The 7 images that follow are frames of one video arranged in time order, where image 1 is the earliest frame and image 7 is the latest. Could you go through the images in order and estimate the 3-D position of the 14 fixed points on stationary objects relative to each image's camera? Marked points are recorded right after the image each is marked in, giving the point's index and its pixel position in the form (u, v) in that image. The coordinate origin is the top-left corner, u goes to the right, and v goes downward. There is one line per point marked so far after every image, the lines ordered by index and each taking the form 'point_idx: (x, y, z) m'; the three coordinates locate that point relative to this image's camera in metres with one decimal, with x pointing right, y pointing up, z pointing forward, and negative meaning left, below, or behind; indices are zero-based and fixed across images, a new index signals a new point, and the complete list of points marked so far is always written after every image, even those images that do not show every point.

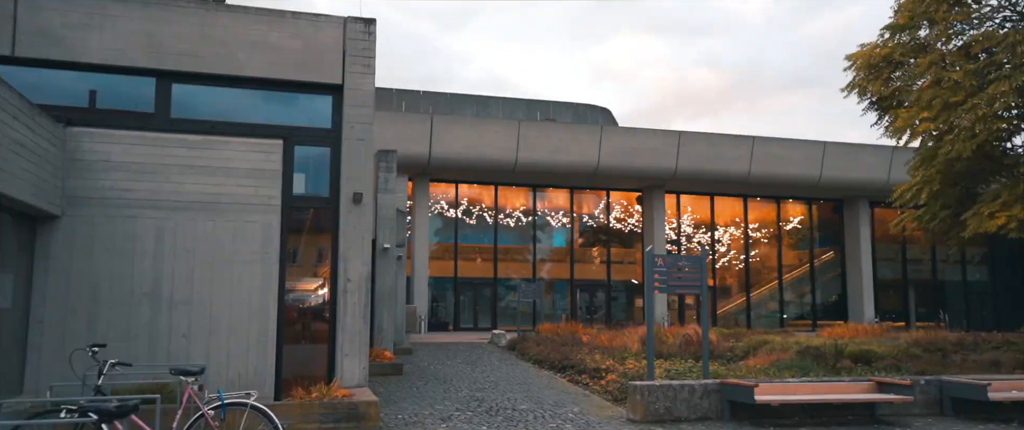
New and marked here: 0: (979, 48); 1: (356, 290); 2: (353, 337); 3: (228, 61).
0: (+8.1, +2.9, +12.7) m
1: (-2.0, -1.0, +9.4) m
2: (-2.0, -1.5, +9.2) m
3: (-3.7, +1.9, +10.2) m
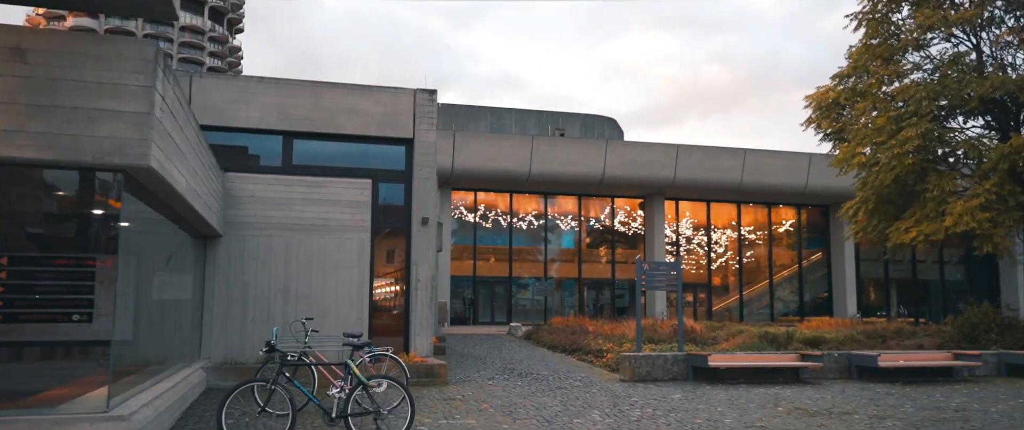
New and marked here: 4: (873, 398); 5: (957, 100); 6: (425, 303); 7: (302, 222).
0: (+8.5, +2.6, +16.1) m
1: (-1.6, -1.3, +12.9) m
2: (-1.5, -1.8, +12.8) m
3: (-3.2, +1.6, +13.7) m
4: (+5.1, -2.6, +10.3) m
5: (+9.4, +2.4, +15.6) m
6: (-1.5, -1.6, +12.9) m
7: (-3.5, -0.1, +12.3) m
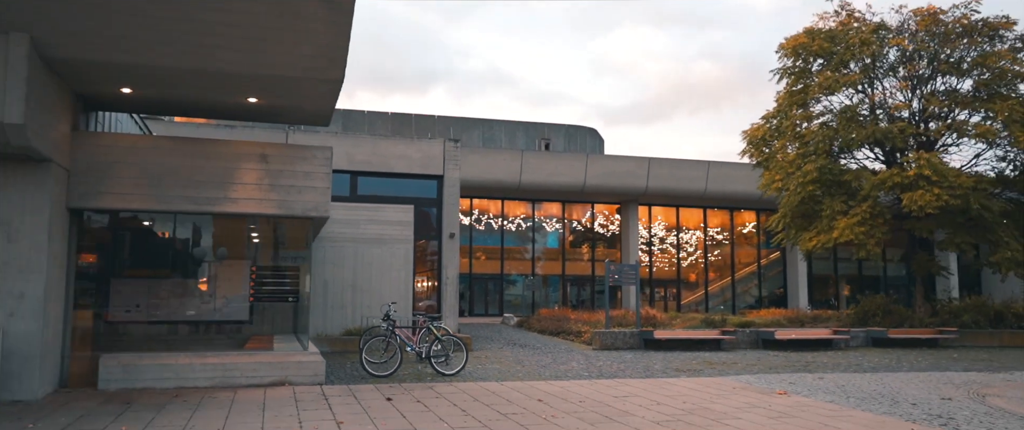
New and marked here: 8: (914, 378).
0: (+8.5, +2.2, +21.2) m
1: (-1.5, -1.7, +17.8) m
2: (-1.5, -2.2, +17.6) m
3: (-3.2, +1.2, +18.6) m
4: (+5.3, -3.0, +15.3) m
5: (+9.5, +2.0, +20.7) m
6: (-1.5, -1.9, +17.7) m
7: (-3.4, -0.5, +17.1) m
8: (+6.6, -2.6, +11.9) m
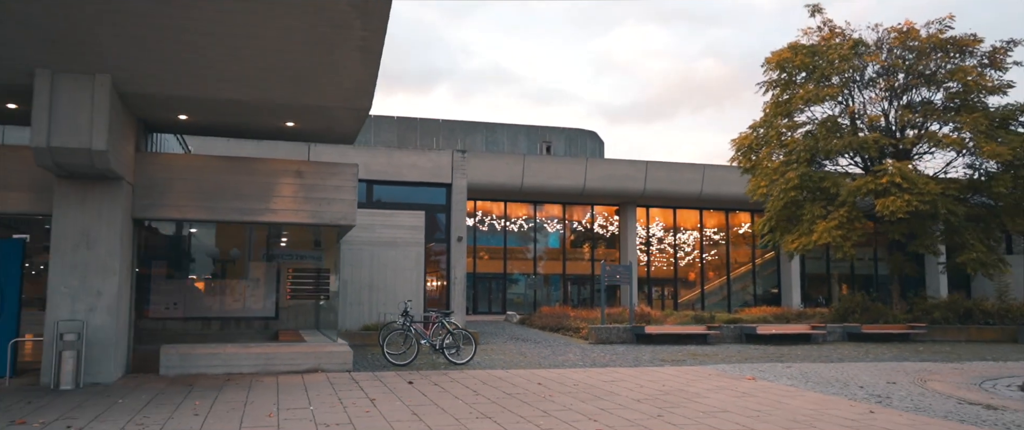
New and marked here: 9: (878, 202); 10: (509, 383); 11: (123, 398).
0: (+8.6, +2.1, +22.7) m
1: (-1.4, -1.8, +19.3) m
2: (-1.4, -2.3, +19.2) m
3: (-3.1, +1.1, +20.1) m
4: (+5.3, -3.1, +16.8) m
5: (+9.5, +1.9, +22.2) m
6: (-1.4, -2.1, +19.3) m
7: (-3.3, -0.6, +18.7) m
8: (+6.7, -2.8, +13.5) m
9: (+10.0, +0.3, +20.0) m
10: (-0.1, -2.6, +11.3) m
11: (-4.8, -2.3, +9.1) m
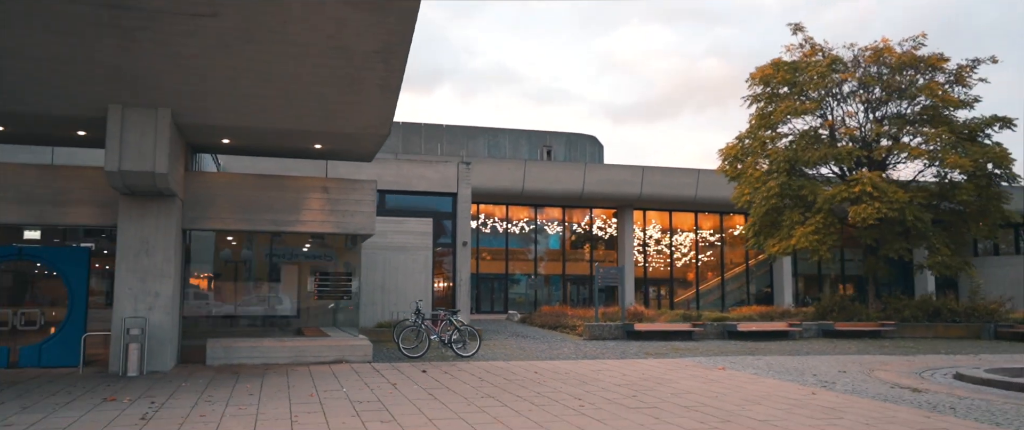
0: (+8.7, +1.9, +24.4) m
1: (-1.4, -2.0, +21.0) m
2: (-1.4, -2.5, +20.9) m
3: (-3.1, +0.9, +21.8) m
4: (+5.4, -3.3, +18.5) m
5: (+9.6, +1.7, +23.9) m
6: (-1.4, -2.3, +21.0) m
7: (-3.3, -0.8, +20.4) m
8: (+6.7, -2.9, +15.1) m
9: (+10.0, +0.2, +21.6) m
10: (-0.1, -2.8, +13.0) m
11: (-4.8, -2.5, +10.8) m
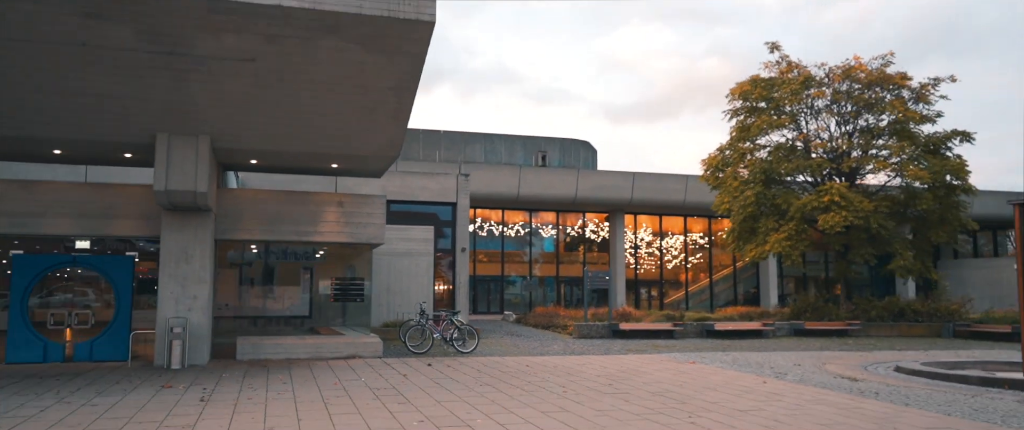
0: (+8.5, +1.7, +26.1) m
1: (-1.5, -2.2, +22.7) m
2: (-1.5, -2.8, +22.6) m
3: (-3.2, +0.7, +23.5) m
4: (+5.2, -3.5, +20.2) m
5: (+9.4, +1.5, +25.7) m
6: (-1.5, -2.5, +22.7) m
7: (-3.5, -1.1, +22.1) m
8: (+6.6, -3.2, +16.9) m
9: (+9.9, -0.1, +23.4) m
10: (-0.2, -3.0, +14.7) m
11: (-4.9, -2.7, +12.5) m
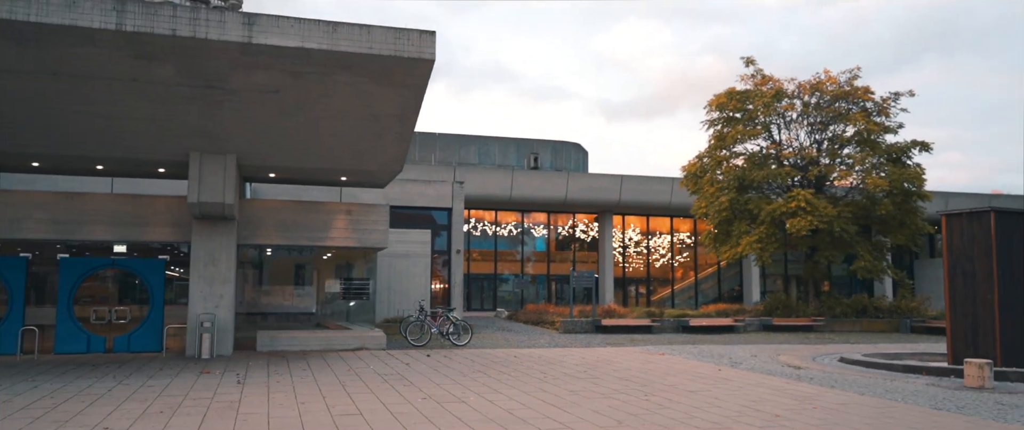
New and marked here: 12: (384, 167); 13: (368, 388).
0: (+8.2, +1.5, +28.0) m
1: (-1.8, -2.4, +24.6) m
2: (-1.8, -2.9, +24.4) m
3: (-3.5, +0.5, +25.3) m
4: (+4.9, -3.7, +22.1) m
5: (+9.1, +1.3, +27.6) m
6: (-1.8, -2.7, +24.5) m
7: (-3.7, -1.2, +23.9) m
8: (+6.3, -3.4, +18.8) m
9: (+9.6, -0.2, +25.3) m
10: (-0.4, -3.2, +16.5) m
11: (-5.1, -2.9, +14.3) m
12: (-2.9, +1.1, +16.6) m
13: (-2.2, -2.7, +11.2) m
